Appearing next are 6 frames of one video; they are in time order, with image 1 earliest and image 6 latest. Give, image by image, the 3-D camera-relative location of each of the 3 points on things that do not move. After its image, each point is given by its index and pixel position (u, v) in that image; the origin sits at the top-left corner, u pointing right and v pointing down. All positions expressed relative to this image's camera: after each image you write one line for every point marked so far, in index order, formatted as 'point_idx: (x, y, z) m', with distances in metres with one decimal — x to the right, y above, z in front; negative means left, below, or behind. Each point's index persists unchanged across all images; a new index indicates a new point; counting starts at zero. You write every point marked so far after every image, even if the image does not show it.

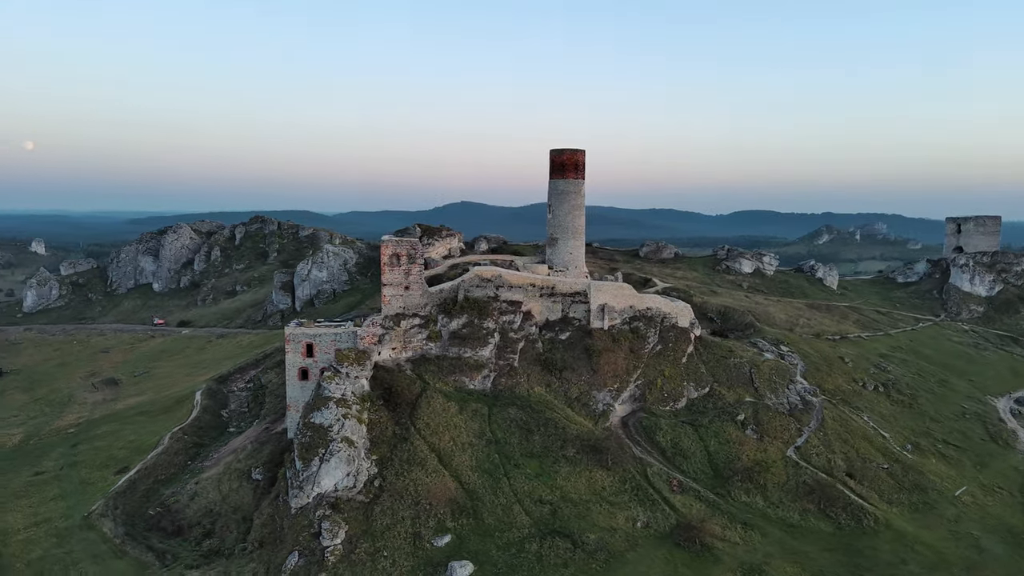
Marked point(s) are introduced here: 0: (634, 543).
0: (+4.2, -8.9, +18.5) m
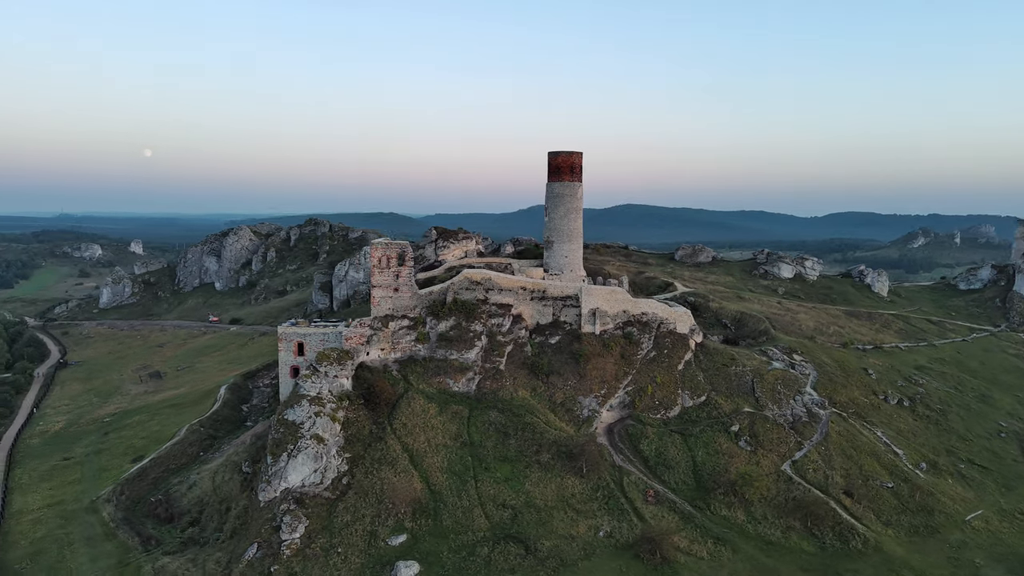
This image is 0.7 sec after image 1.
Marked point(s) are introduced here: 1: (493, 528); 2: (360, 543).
0: (+2.6, -9.0, +17.8) m
1: (-0.7, -8.6, +18.7) m
2: (-5.4, -8.9, +18.3) m
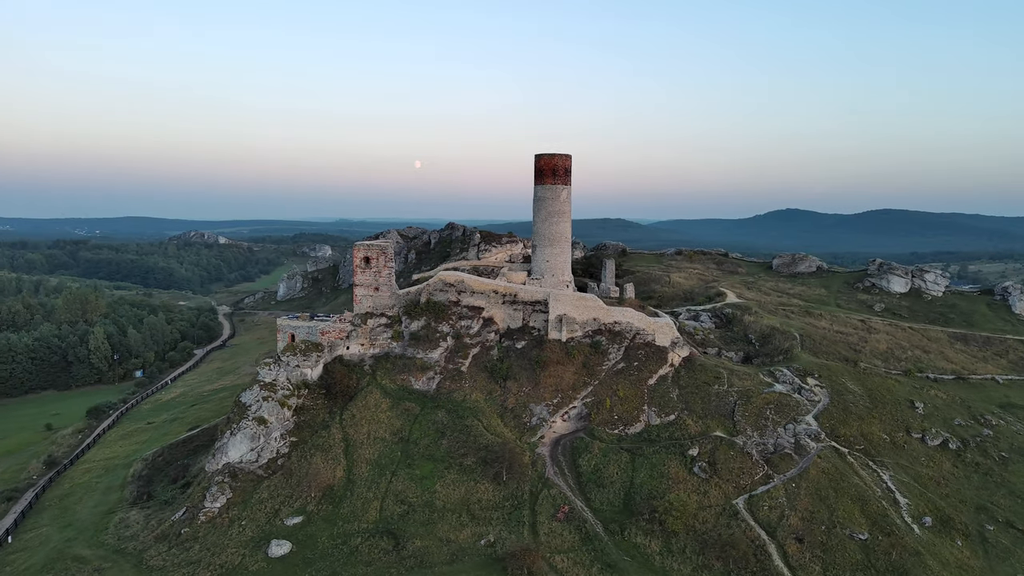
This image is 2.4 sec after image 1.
0: (-1.8, -8.8, +17.0) m
1: (-4.8, -8.4, +18.8) m
2: (-9.4, -8.6, +19.5) m
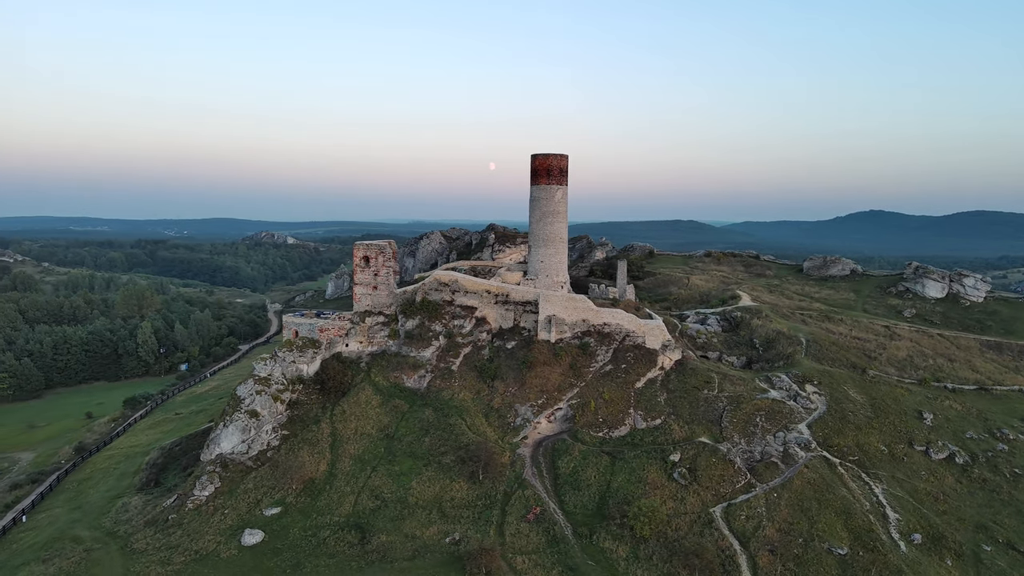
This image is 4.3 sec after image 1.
0: (-3.0, -8.8, +17.1) m
1: (-5.9, -8.4, +19.1) m
2: (-10.4, -8.5, +20.2) m
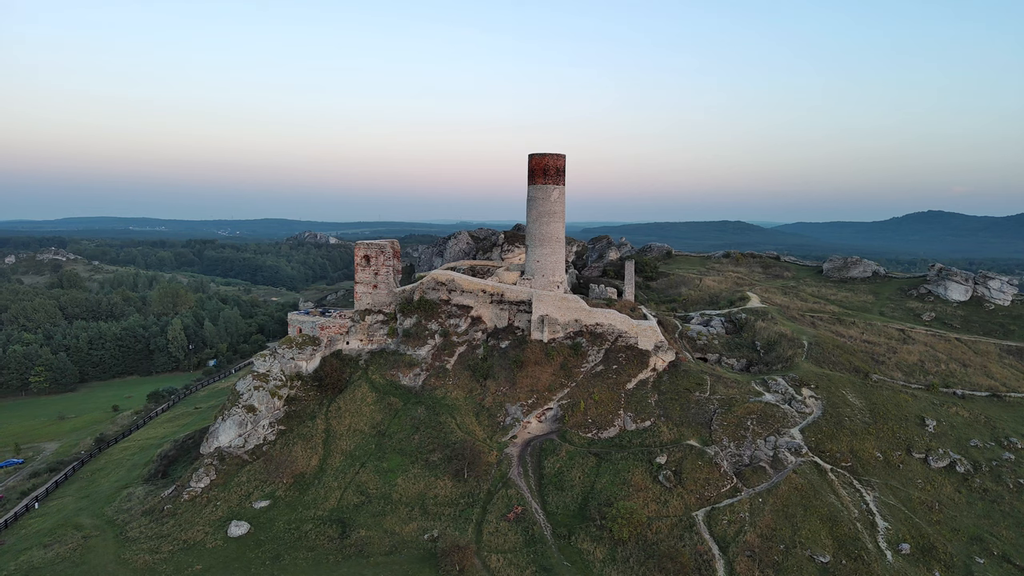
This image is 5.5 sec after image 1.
0: (-3.8, -8.7, +17.4) m
1: (-6.5, -8.3, +19.5) m
2: (-11.0, -8.4, +20.8) m
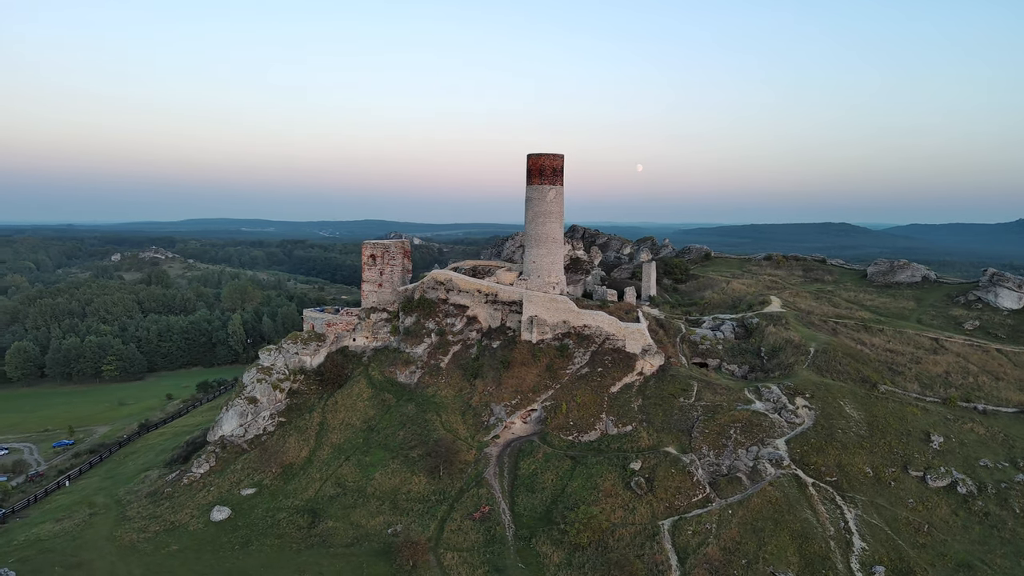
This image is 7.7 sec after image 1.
0: (-5.2, -8.7, +18.0) m
1: (-7.7, -8.3, +20.3) m
2: (-12.1, -8.4, +22.1) m
